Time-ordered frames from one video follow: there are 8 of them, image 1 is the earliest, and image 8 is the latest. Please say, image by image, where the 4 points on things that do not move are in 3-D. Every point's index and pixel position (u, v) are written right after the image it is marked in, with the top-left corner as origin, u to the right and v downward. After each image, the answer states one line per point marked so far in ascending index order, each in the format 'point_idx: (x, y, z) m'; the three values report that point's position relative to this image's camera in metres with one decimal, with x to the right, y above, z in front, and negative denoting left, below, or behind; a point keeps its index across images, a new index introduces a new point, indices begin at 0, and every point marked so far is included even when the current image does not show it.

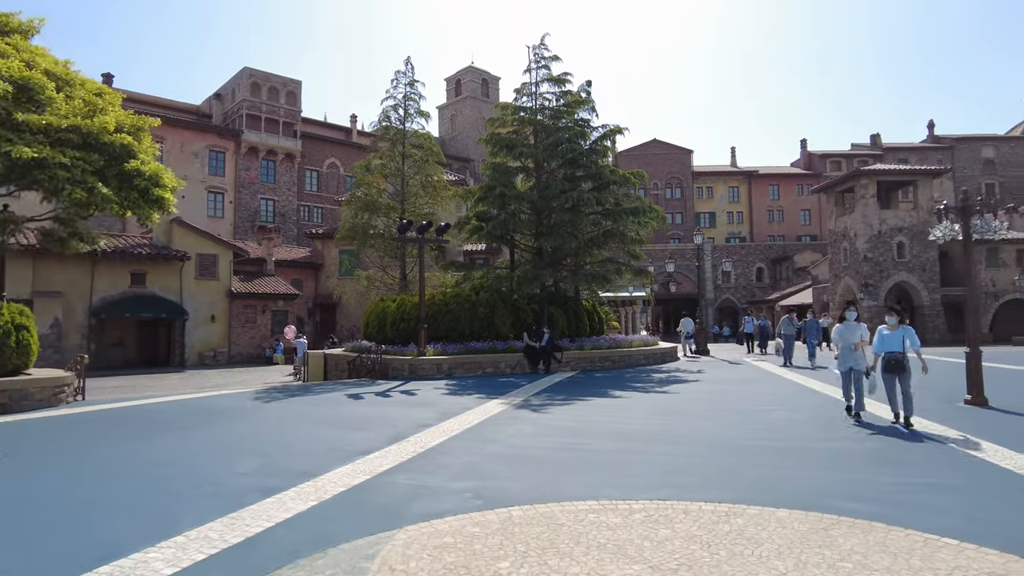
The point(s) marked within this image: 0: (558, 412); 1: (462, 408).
0: (+0.7, -1.8, +9.3) m
1: (-0.8, -1.8, +9.9) m
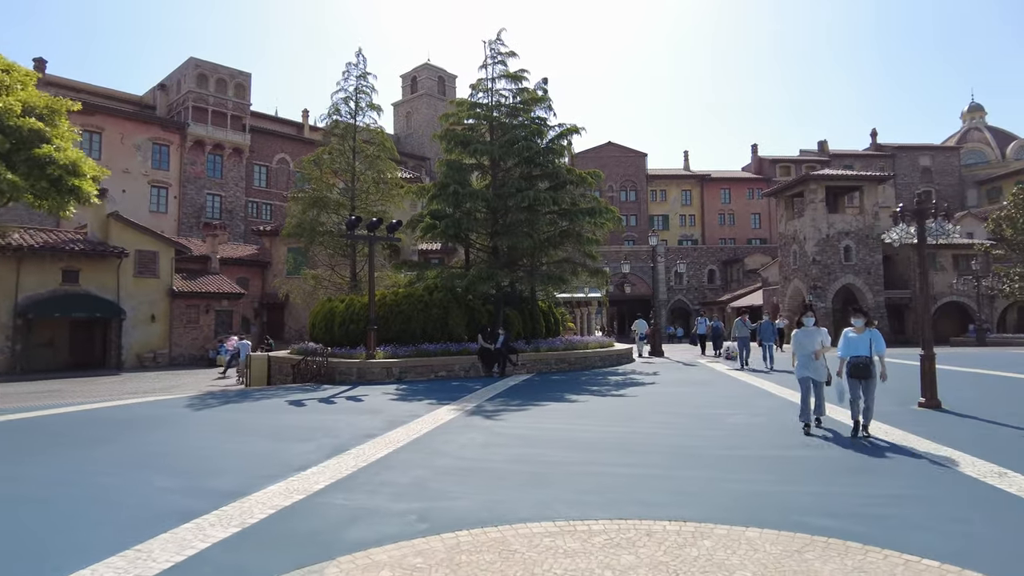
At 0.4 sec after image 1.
0: (0.0, -1.8, +8.9) m
1: (-1.5, -1.8, +9.4) m
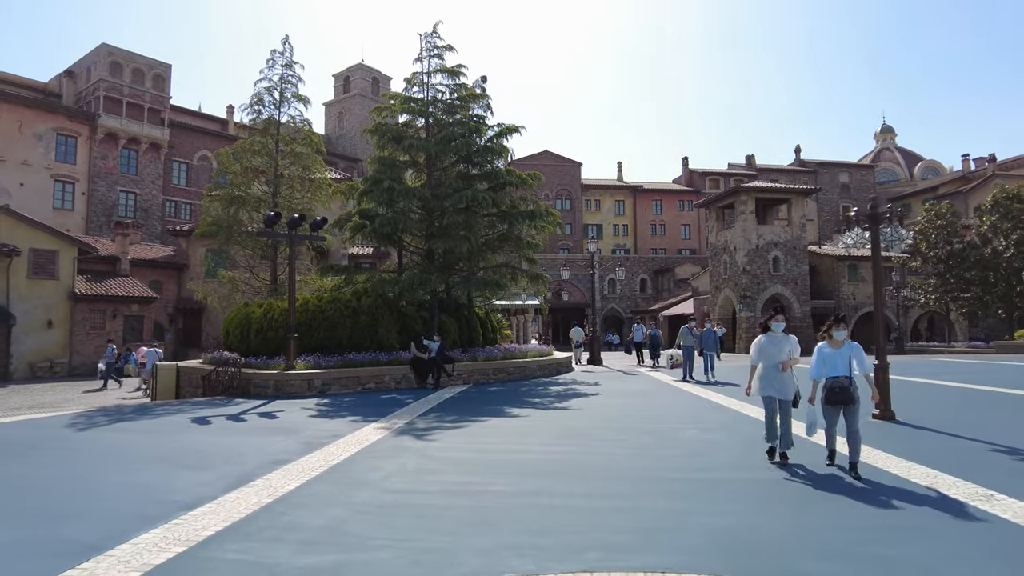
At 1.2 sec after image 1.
0: (-0.8, -1.8, +8.0) m
1: (-2.3, -1.9, +8.3) m
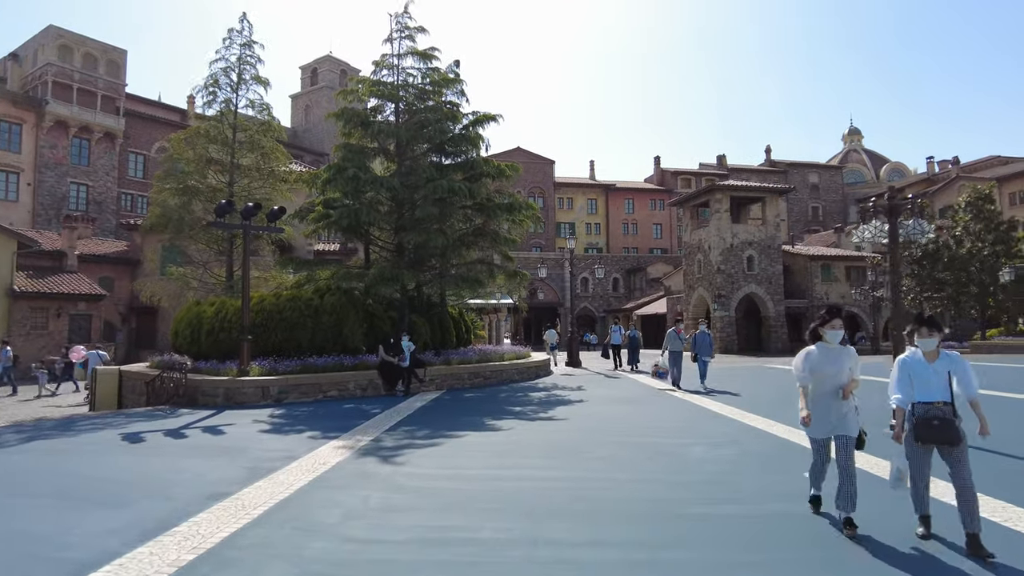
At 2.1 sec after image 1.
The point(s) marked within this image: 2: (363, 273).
0: (-0.9, -1.8, +6.8) m
1: (-2.5, -1.8, +7.1) m
2: (-3.6, +0.4, +15.5) m
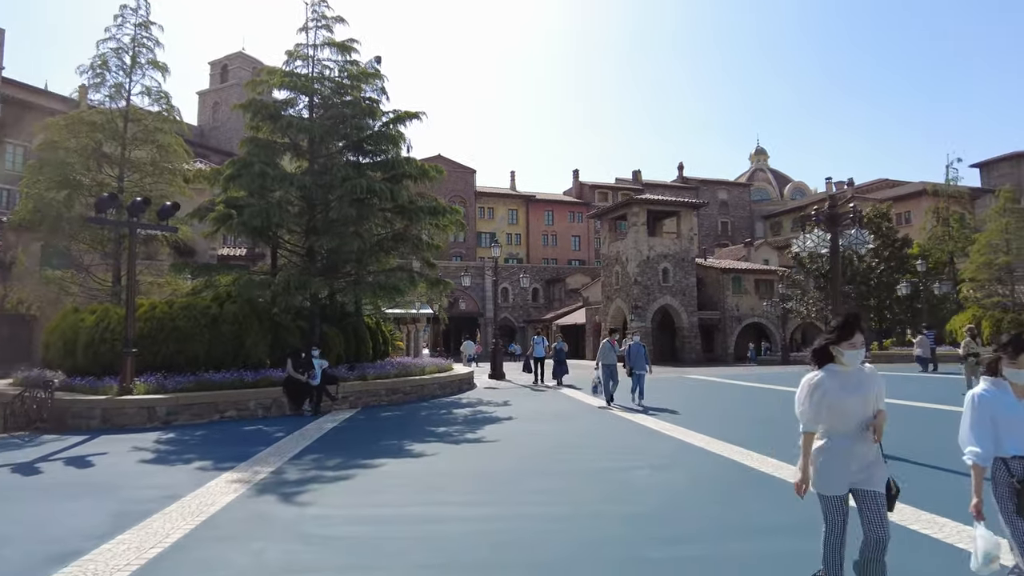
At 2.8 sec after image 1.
0: (-1.6, -1.9, +5.8) m
1: (-3.2, -1.9, +5.9) m
2: (-5.3, +0.2, +14.2) m
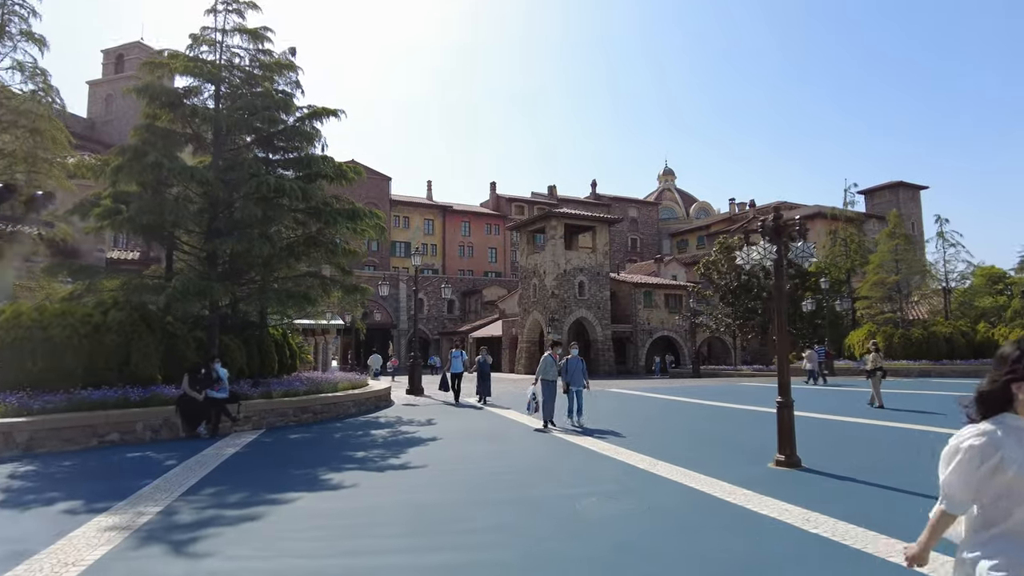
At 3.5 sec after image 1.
0: (-2.1, -1.9, +4.9) m
1: (-3.6, -1.9, +4.7) m
2: (-6.8, +0.1, +12.7) m
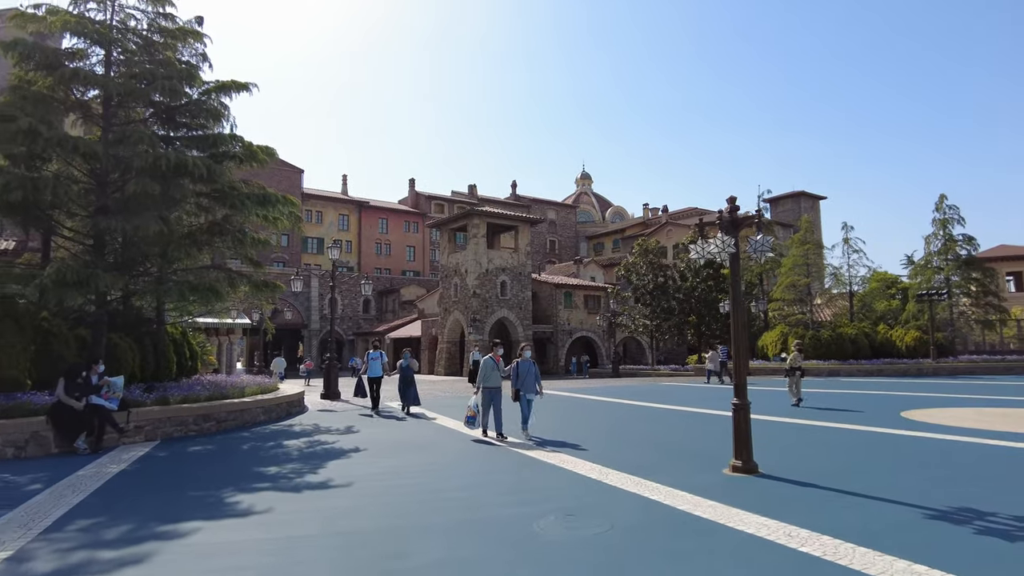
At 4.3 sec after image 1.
0: (-2.3, -1.8, +3.7) m
1: (-3.8, -1.7, +3.4) m
2: (-7.9, +0.2, +10.9) m
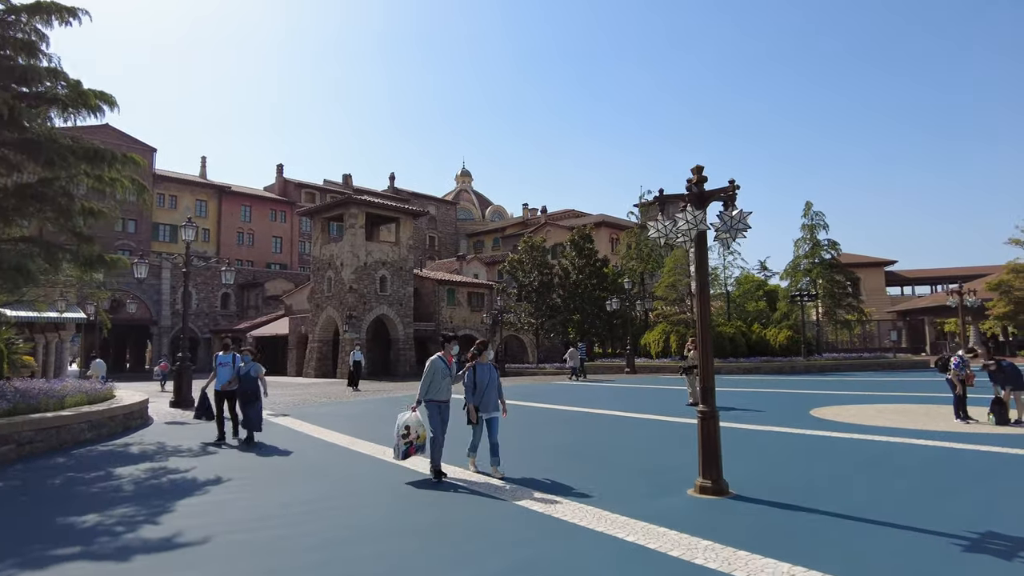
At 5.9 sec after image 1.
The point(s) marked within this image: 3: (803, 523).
0: (-2.2, -1.6, +1.6) m
1: (-3.6, -1.5, +1.0) m
2: (-9.1, +0.6, +7.5) m
3: (+2.5, -2.0, +5.5) m
